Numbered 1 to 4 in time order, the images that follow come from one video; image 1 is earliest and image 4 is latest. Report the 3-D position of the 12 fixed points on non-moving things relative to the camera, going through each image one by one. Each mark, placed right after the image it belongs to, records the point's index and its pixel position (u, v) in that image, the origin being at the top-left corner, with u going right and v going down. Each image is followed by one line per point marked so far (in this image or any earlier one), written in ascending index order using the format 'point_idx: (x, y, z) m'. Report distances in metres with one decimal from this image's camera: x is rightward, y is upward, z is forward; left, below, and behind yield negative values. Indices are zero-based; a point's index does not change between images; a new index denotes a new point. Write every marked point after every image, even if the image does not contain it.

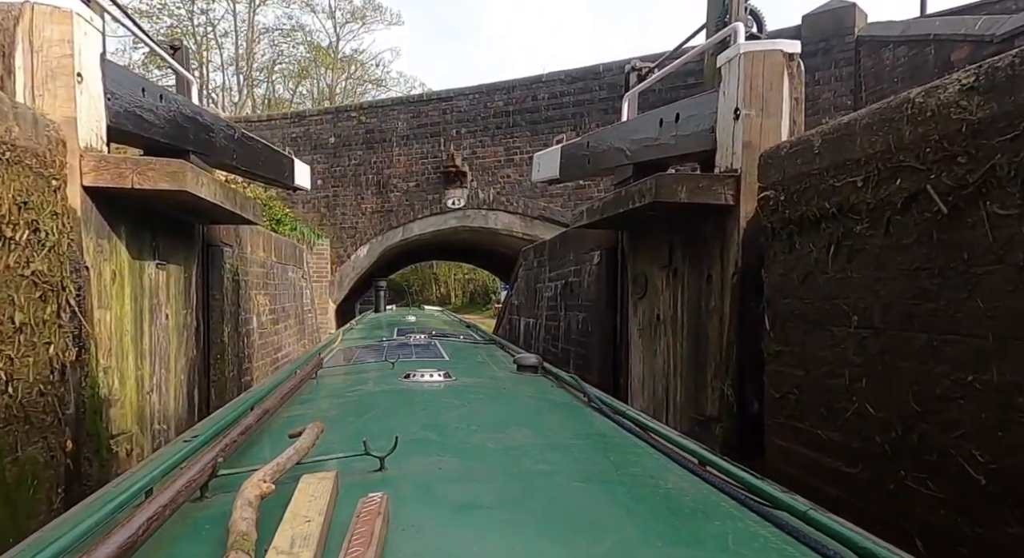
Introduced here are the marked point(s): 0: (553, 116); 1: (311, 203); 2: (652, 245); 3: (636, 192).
0: (+0.7, +2.8, +10.6) m
1: (-4.0, +1.5, +12.3) m
2: (+0.9, +0.2, +3.9) m
3: (+0.7, +0.5, +3.4) m
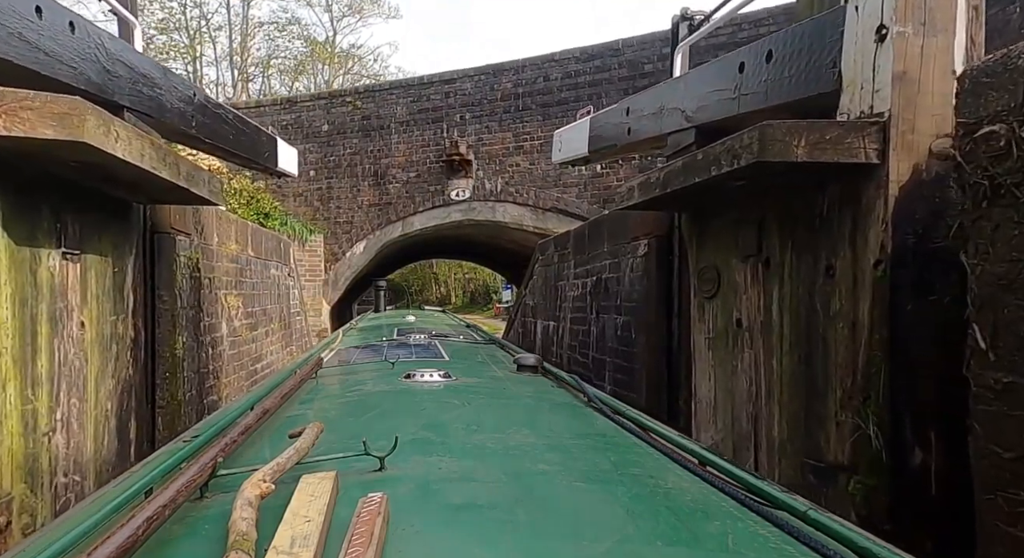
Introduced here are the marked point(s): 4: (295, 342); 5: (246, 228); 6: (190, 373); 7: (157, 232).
0: (+0.9, +2.8, +9.7) m
1: (-3.8, +1.5, +11.3) m
2: (+1.1, +0.2, +3.0) m
3: (+0.8, +0.5, +2.5) m
4: (-2.6, -0.7, +7.3) m
5: (-2.2, +0.4, +5.2) m
6: (-1.9, -0.6, +3.7) m
7: (-1.9, +0.3, +3.3) m
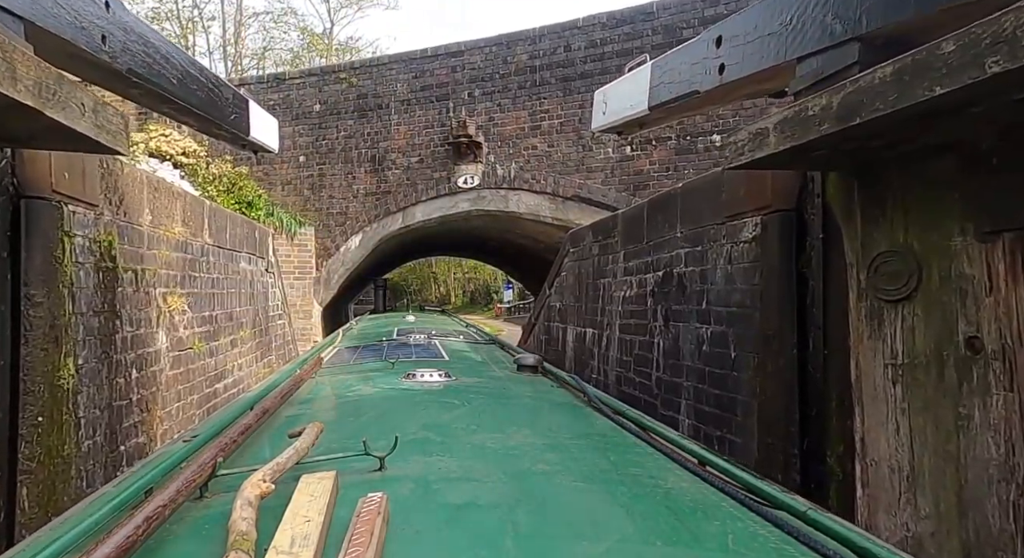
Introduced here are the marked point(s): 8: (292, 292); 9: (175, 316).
0: (+1.1, +2.9, +8.5) m
1: (-3.6, +1.6, +10.1) m
2: (+1.3, +0.3, +1.8) m
3: (+1.1, +0.5, +1.3) m
4: (-2.3, -0.7, +6.1) m
5: (-2.0, +0.5, +4.0) m
6: (-1.7, -0.5, +2.5) m
7: (-1.7, +0.3, +2.2) m
8: (-3.5, -0.2, +9.8) m
9: (-1.9, -0.2, +3.5) m
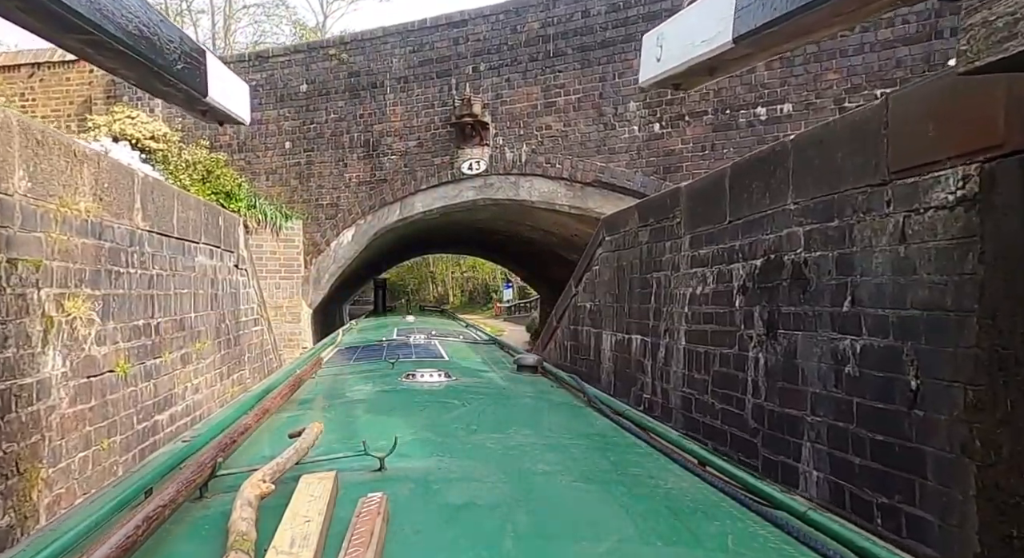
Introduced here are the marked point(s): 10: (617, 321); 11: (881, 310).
0: (+1.2, +2.9, +7.5) m
1: (-3.5, +1.6, +9.1) m
2: (+1.5, +0.3, +0.8) m
3: (+1.2, +0.6, +0.3) m
4: (-2.2, -0.7, +5.1) m
5: (-1.8, +0.5, +3.0) m
6: (-1.5, -0.5, +1.4) m
7: (-1.5, +0.3, +1.1) m
8: (-3.3, -0.2, +8.8) m
9: (-1.7, -0.2, +2.5) m
10: (+0.7, -0.3, +4.4) m
11: (+1.2, -0.1, +2.0) m
